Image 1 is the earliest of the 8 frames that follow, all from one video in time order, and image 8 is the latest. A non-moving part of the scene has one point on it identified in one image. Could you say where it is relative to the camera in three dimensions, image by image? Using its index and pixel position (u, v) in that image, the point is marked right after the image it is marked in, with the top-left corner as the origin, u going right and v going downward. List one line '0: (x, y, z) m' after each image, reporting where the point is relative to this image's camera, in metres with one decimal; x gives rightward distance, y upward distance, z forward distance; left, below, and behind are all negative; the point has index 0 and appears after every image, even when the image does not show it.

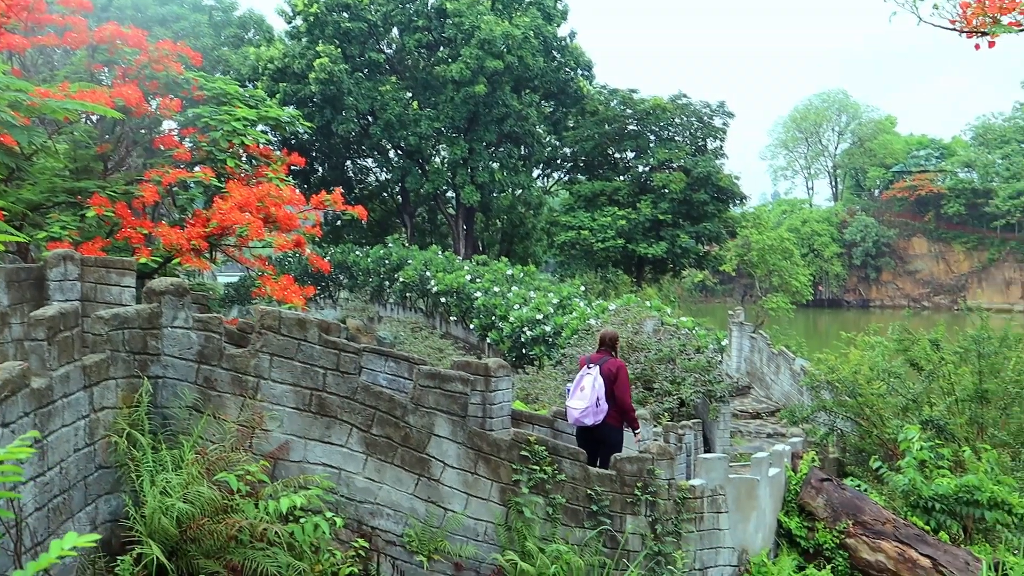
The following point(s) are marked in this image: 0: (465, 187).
0: (-1.0, +1.7, +18.1) m
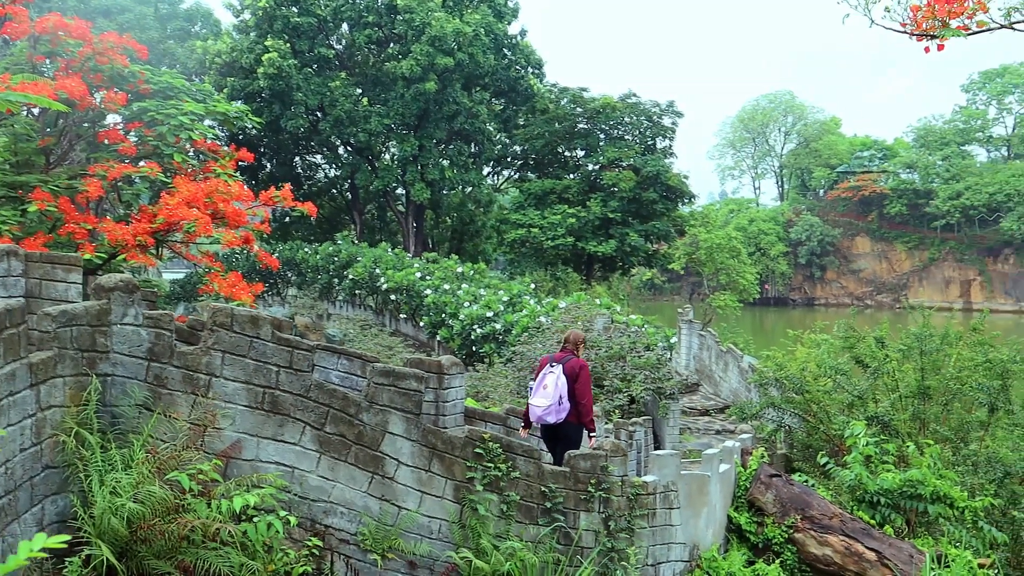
0: (-1.8, +1.8, +18.0) m
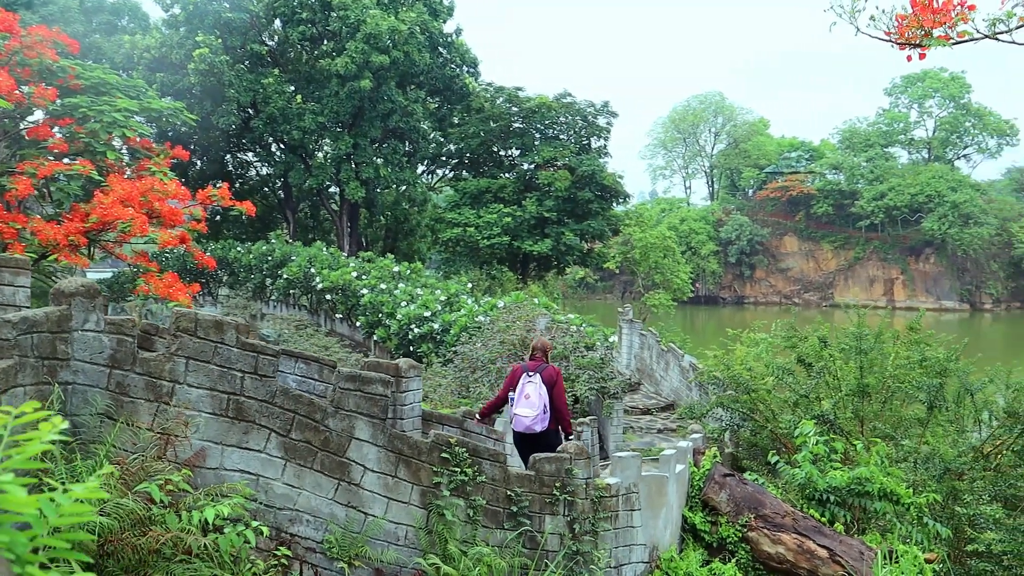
0: (-2.8, +1.8, +17.8) m
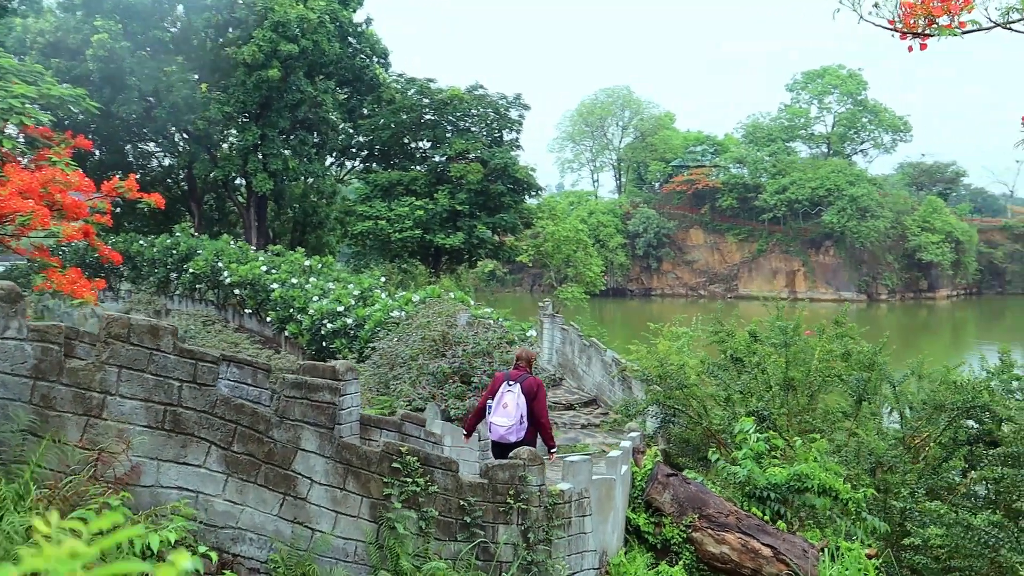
0: (-4.2, +1.8, +17.3) m
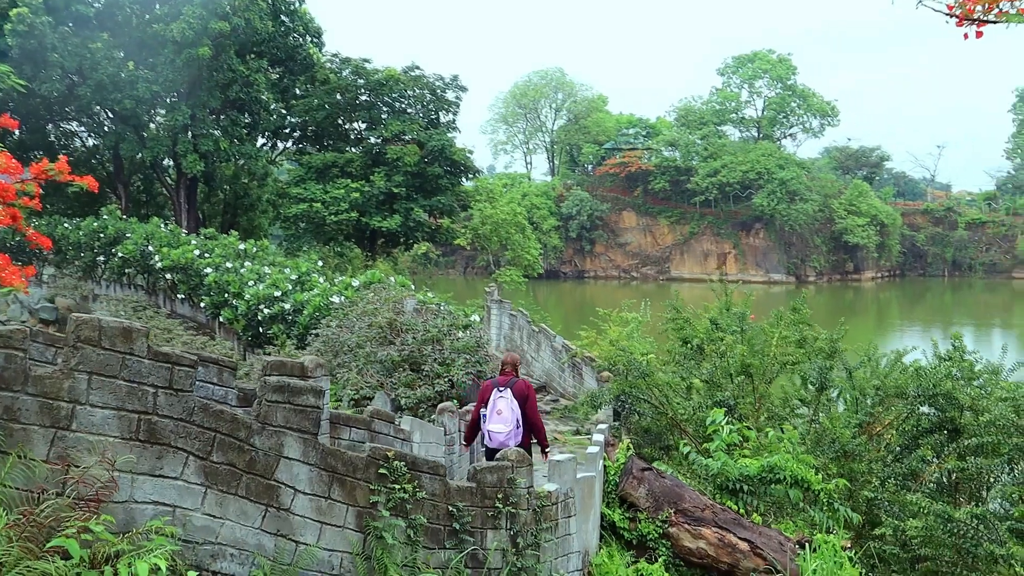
0: (-5.1, +2.1, +16.7) m
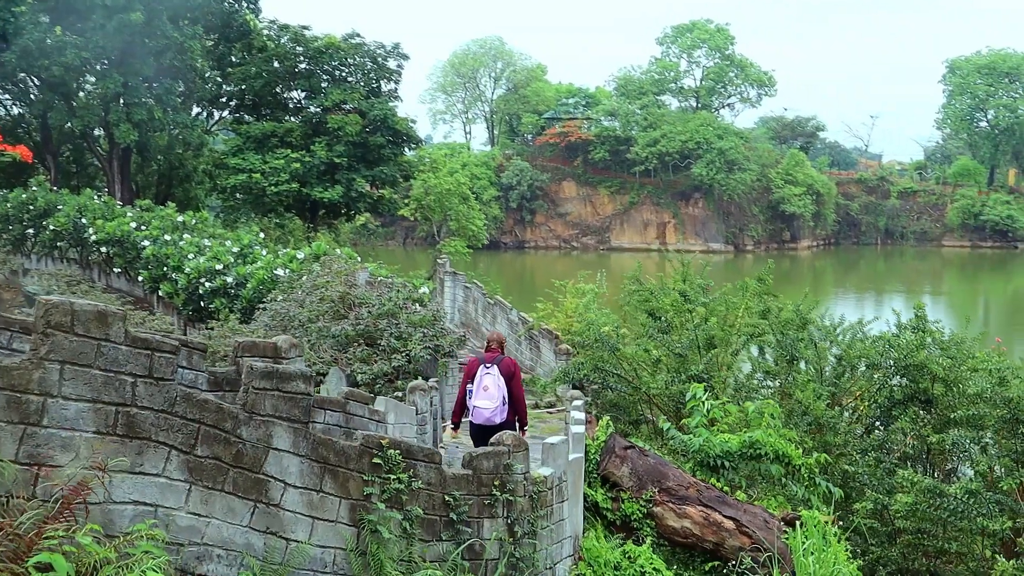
0: (-5.8, +2.5, +16.1) m
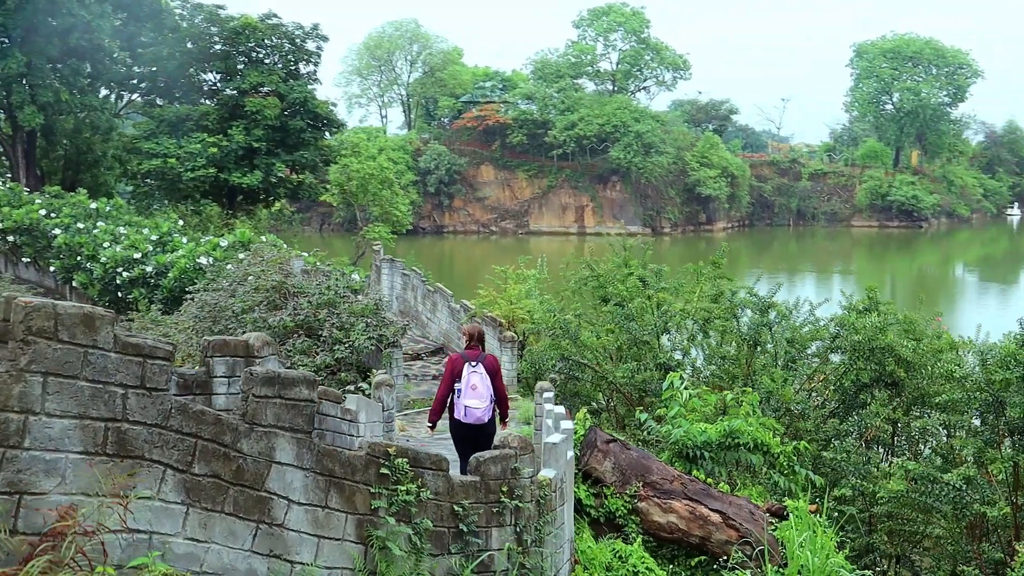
0: (-6.7, +2.6, +15.3) m
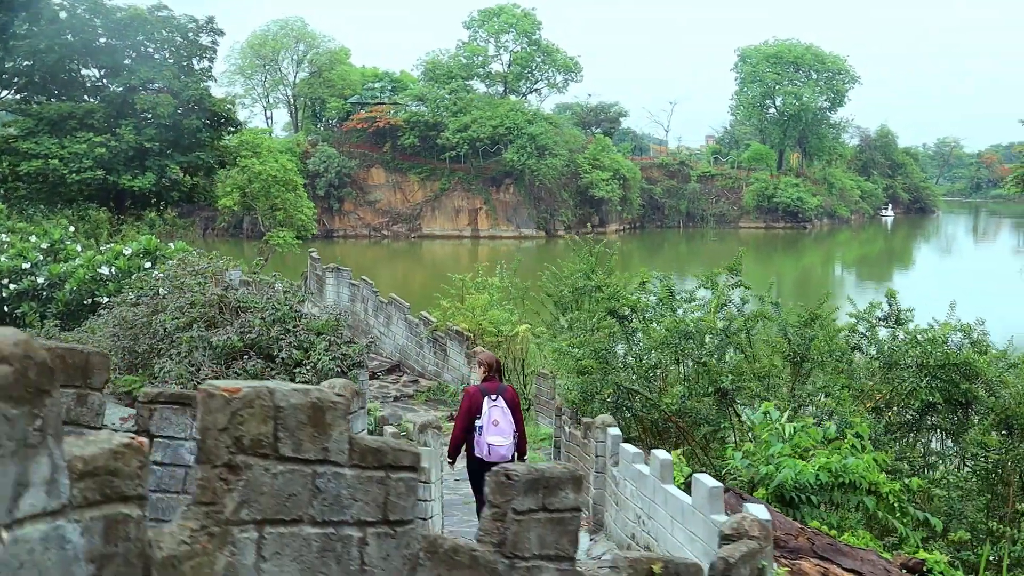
0: (-7.4, +2.4, +13.3) m
